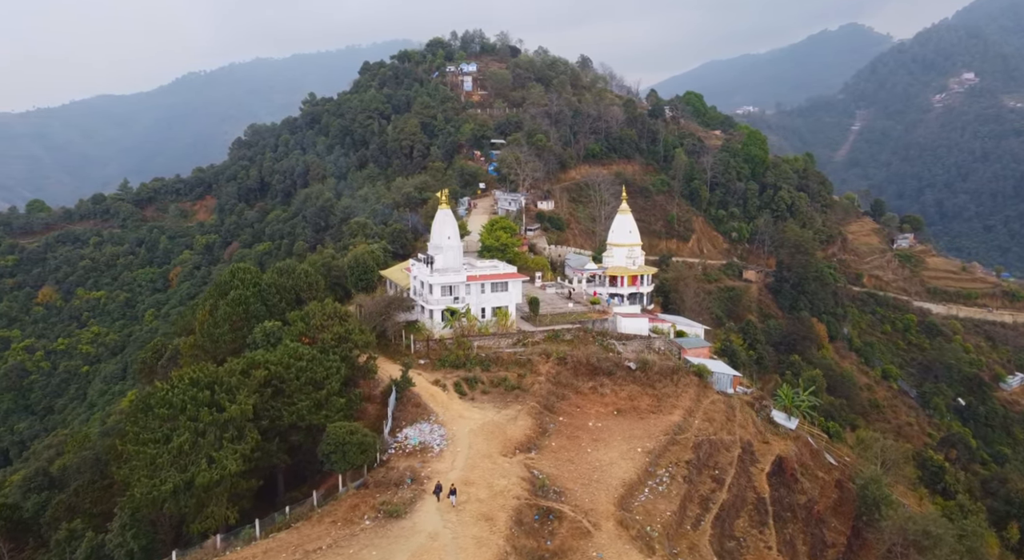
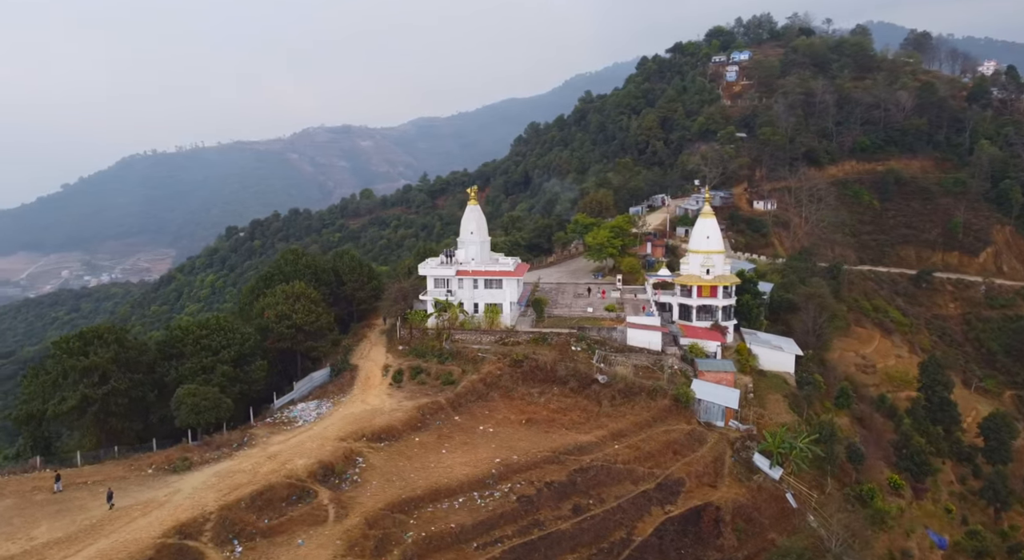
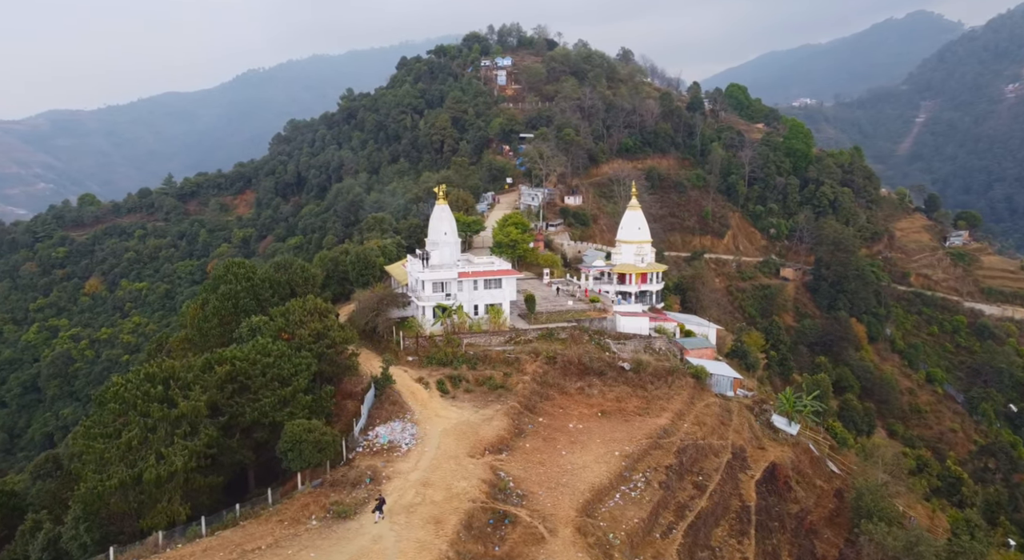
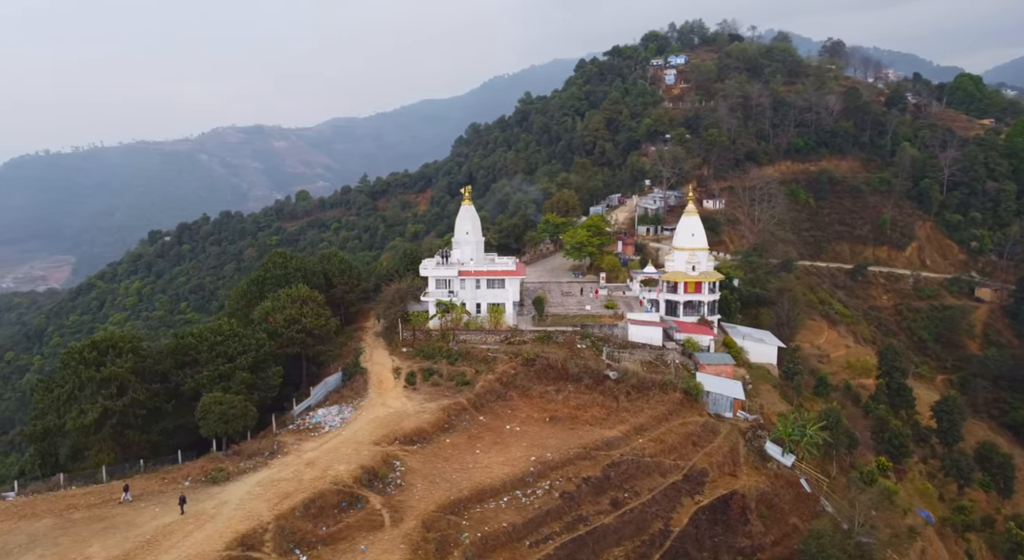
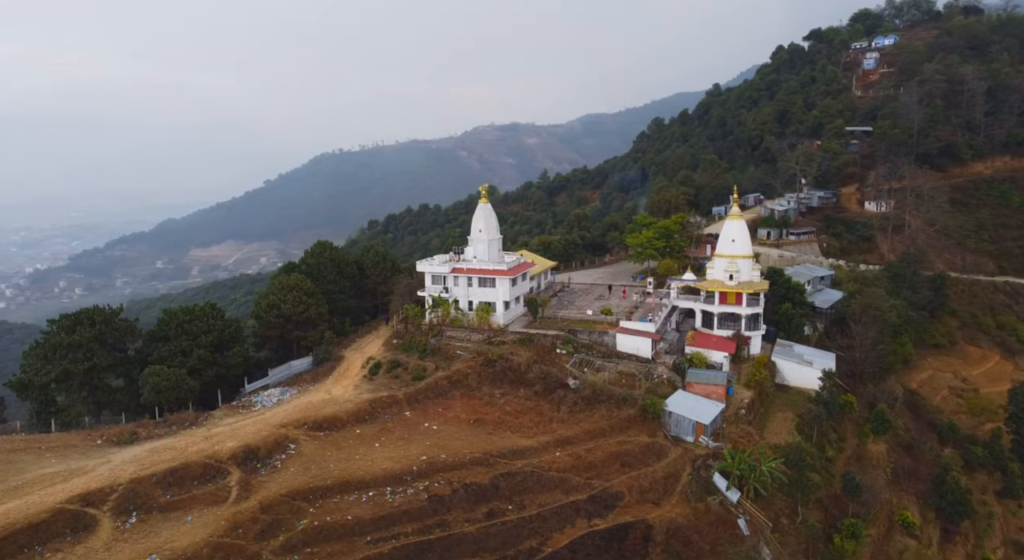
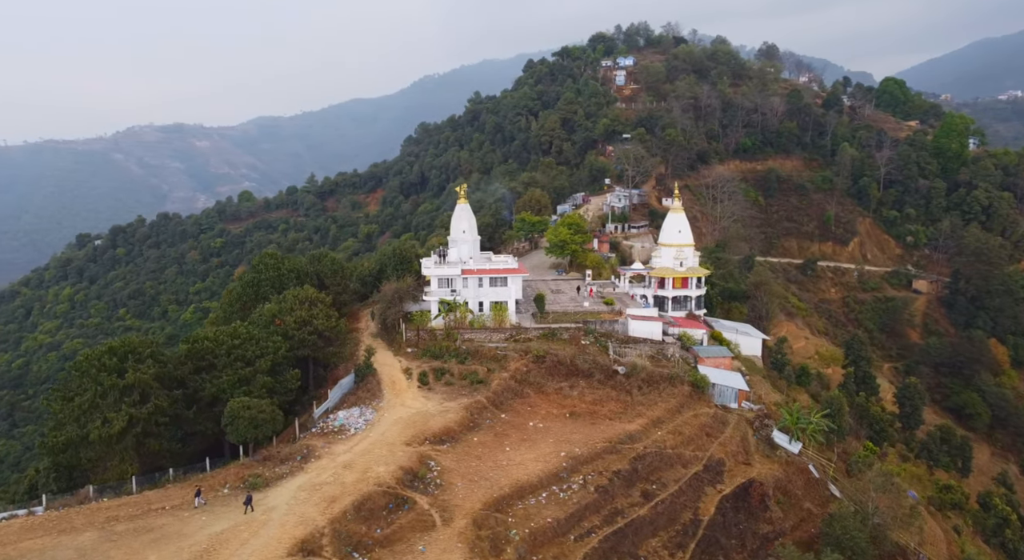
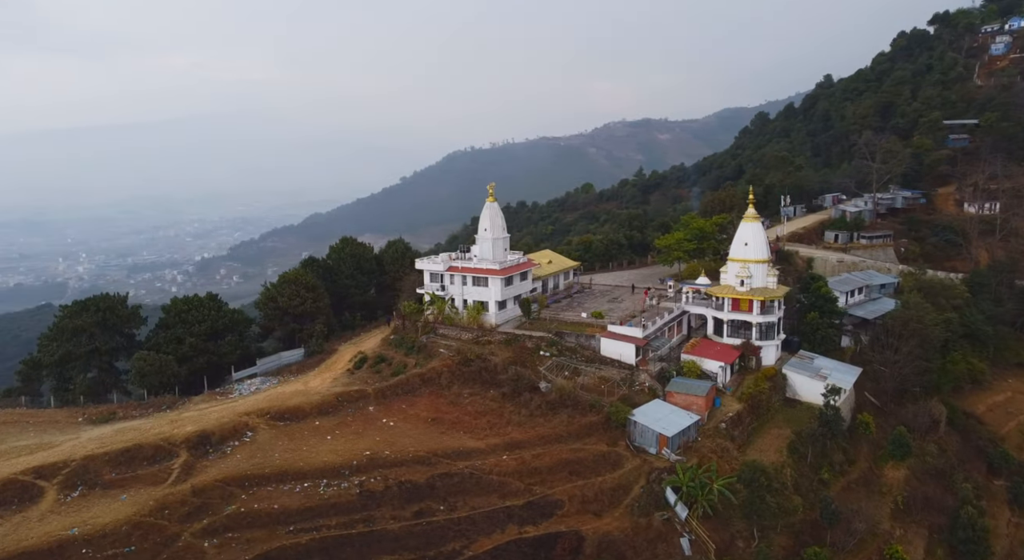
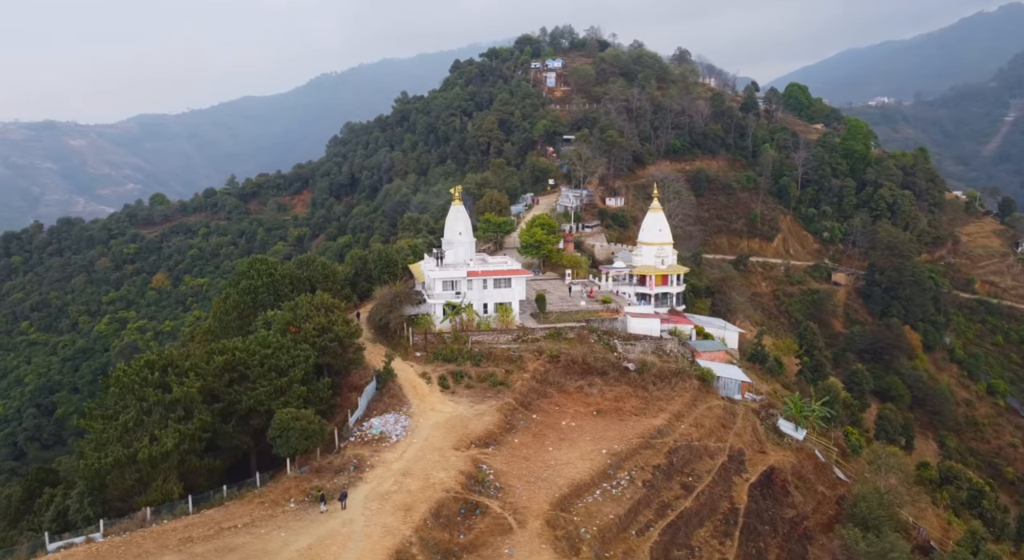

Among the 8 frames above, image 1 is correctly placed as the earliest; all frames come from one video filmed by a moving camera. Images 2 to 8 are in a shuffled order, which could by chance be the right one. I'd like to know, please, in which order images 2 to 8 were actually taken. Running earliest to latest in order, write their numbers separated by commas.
3, 8, 6, 4, 2, 5, 7
